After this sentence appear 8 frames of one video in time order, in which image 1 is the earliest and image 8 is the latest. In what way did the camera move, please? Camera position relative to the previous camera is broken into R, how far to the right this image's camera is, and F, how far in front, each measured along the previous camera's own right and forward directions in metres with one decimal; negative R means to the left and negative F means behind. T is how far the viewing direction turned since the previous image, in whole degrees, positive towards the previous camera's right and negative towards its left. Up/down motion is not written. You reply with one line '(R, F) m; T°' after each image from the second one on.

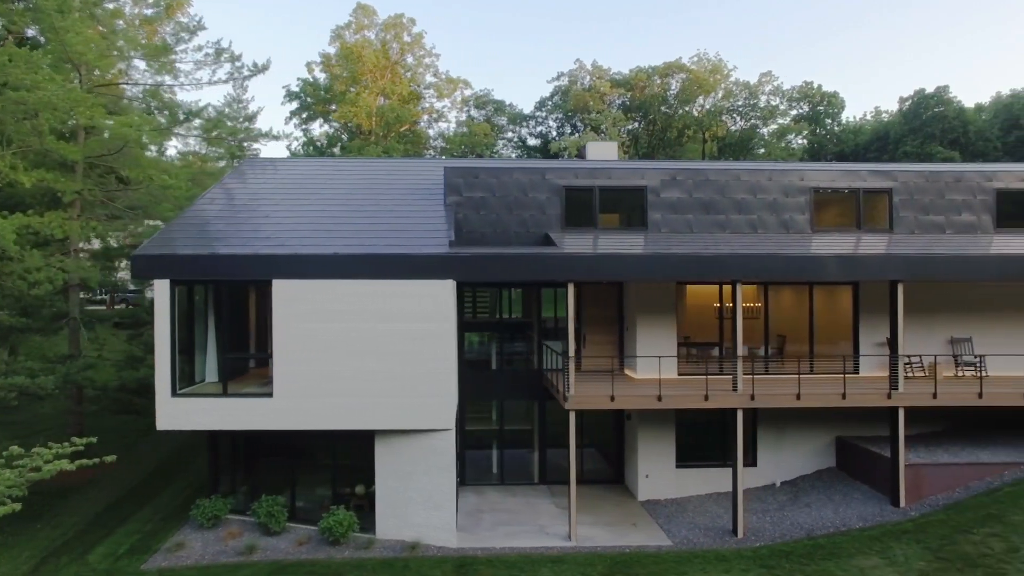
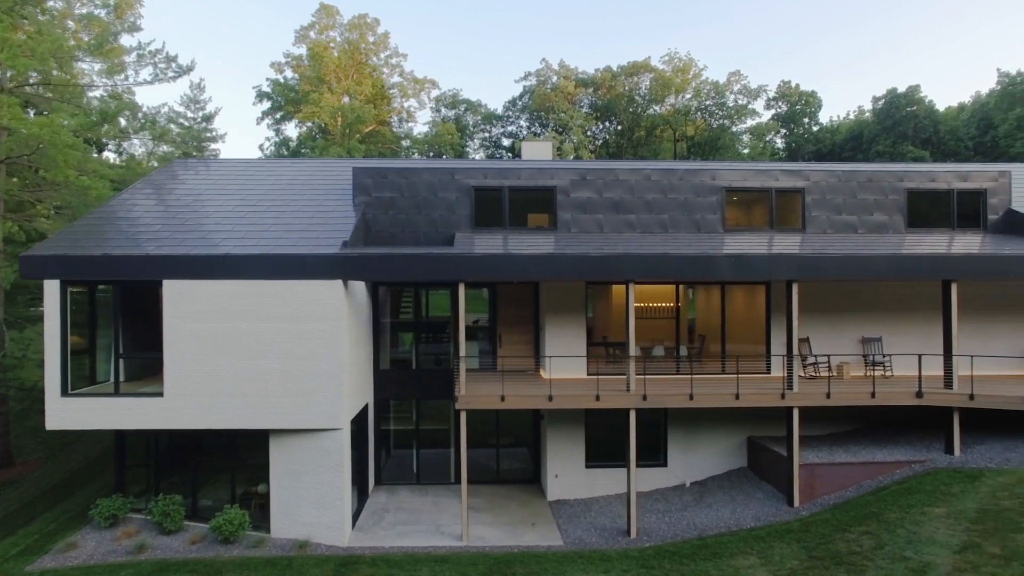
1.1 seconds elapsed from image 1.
(+1.4, 0.0) m; 0°
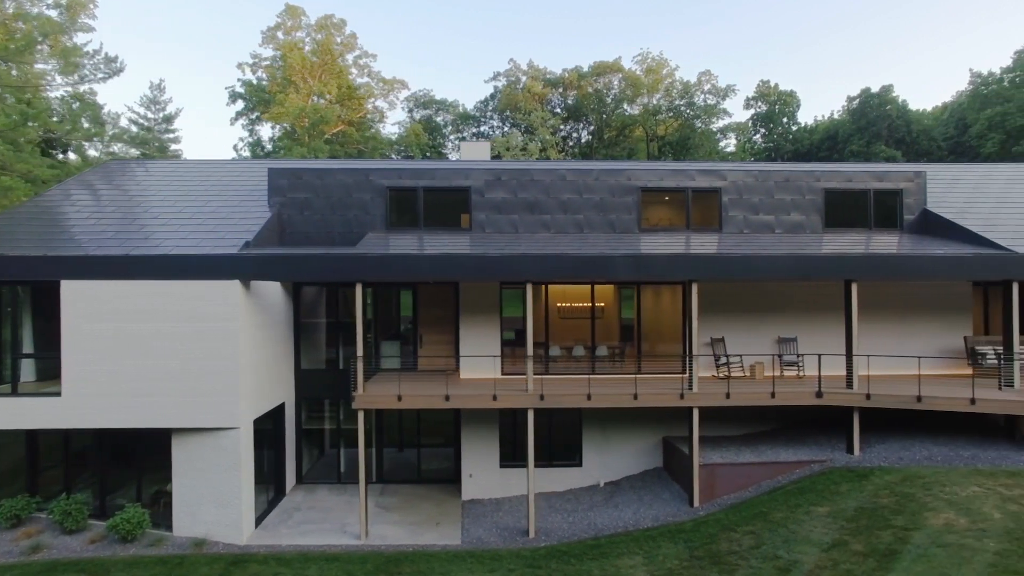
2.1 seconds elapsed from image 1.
(+1.4, 0.0) m; 0°
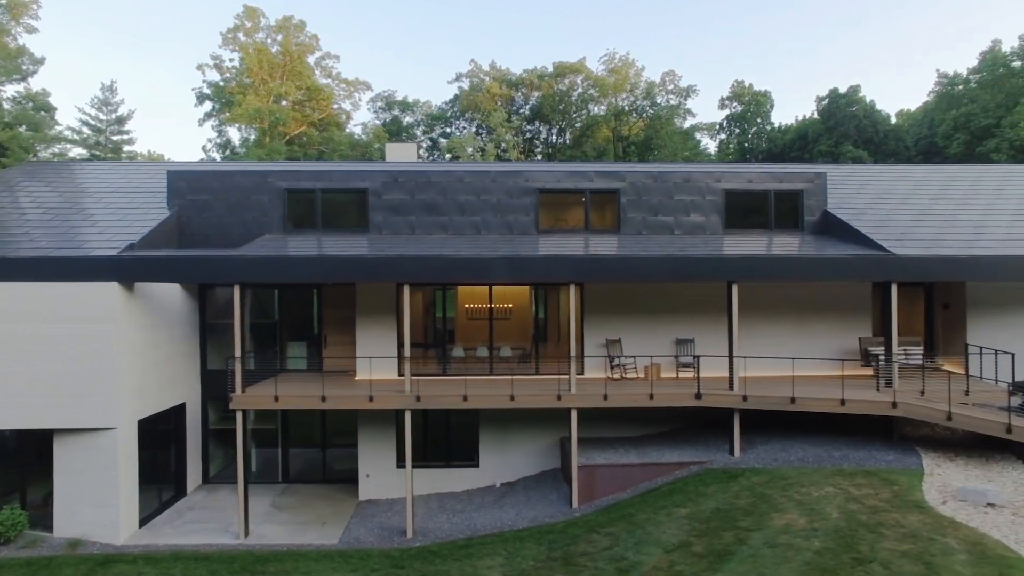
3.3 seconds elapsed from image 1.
(+1.6, 0.0) m; 0°
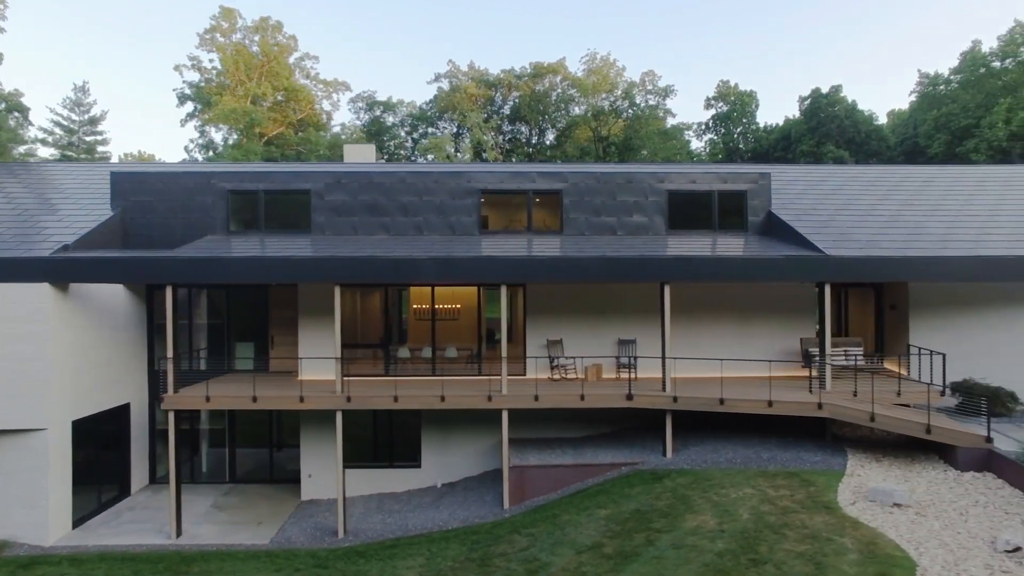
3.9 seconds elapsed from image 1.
(+0.9, 0.0) m; 0°
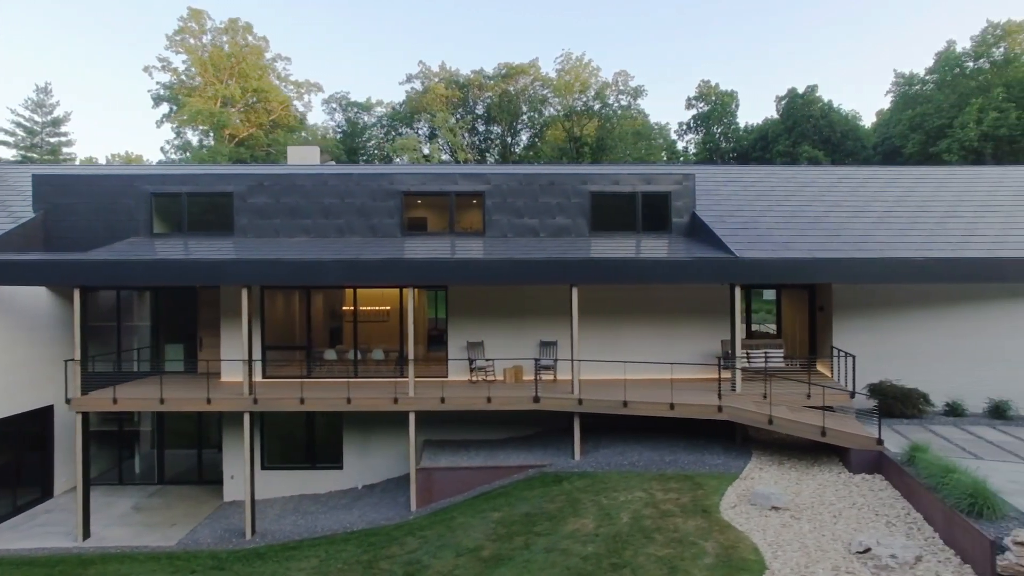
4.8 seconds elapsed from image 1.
(+1.3, 0.0) m; 0°
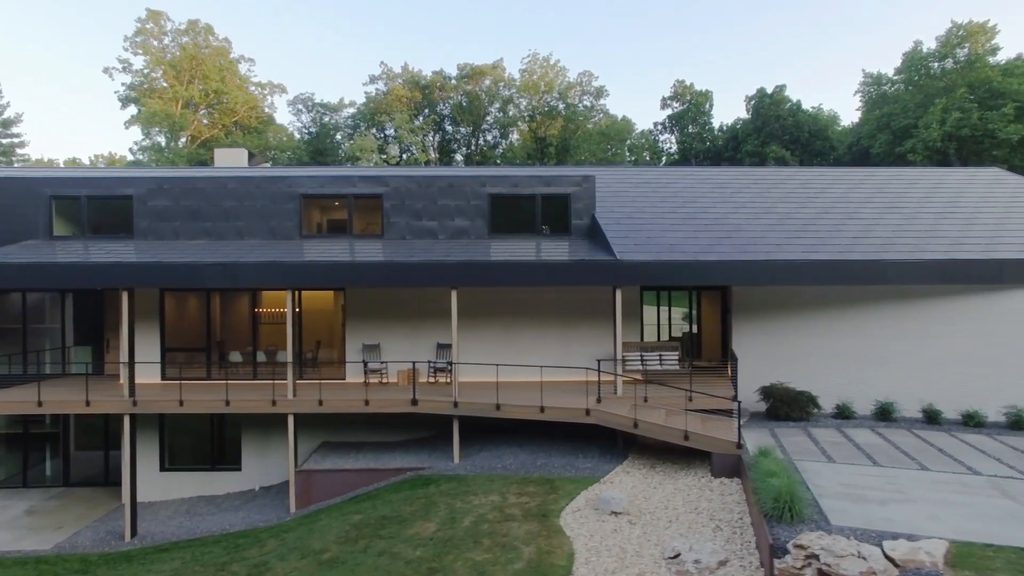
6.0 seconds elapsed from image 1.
(+1.6, 0.0) m; 0°
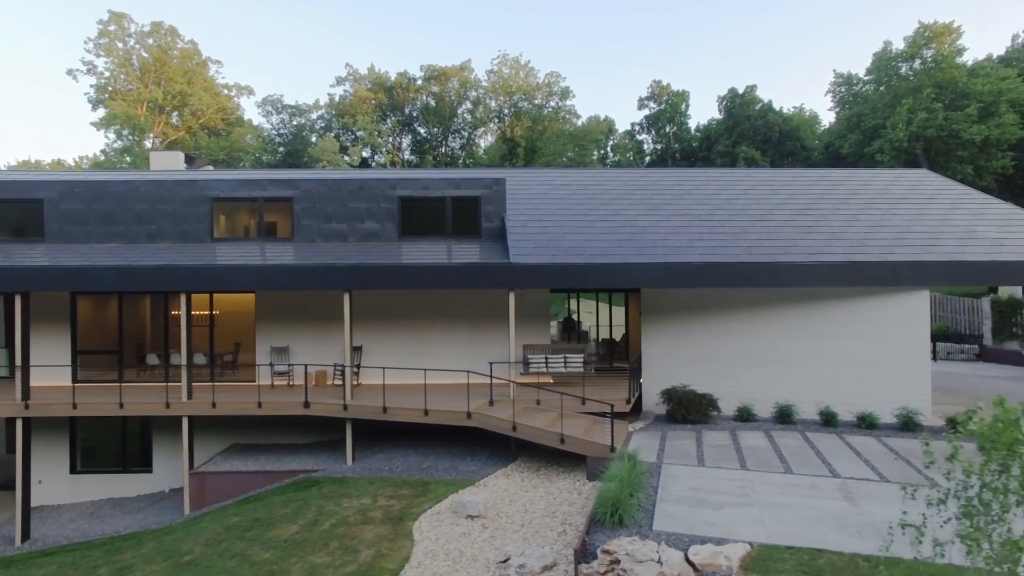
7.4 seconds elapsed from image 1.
(+1.5, 0.0) m; 0°
